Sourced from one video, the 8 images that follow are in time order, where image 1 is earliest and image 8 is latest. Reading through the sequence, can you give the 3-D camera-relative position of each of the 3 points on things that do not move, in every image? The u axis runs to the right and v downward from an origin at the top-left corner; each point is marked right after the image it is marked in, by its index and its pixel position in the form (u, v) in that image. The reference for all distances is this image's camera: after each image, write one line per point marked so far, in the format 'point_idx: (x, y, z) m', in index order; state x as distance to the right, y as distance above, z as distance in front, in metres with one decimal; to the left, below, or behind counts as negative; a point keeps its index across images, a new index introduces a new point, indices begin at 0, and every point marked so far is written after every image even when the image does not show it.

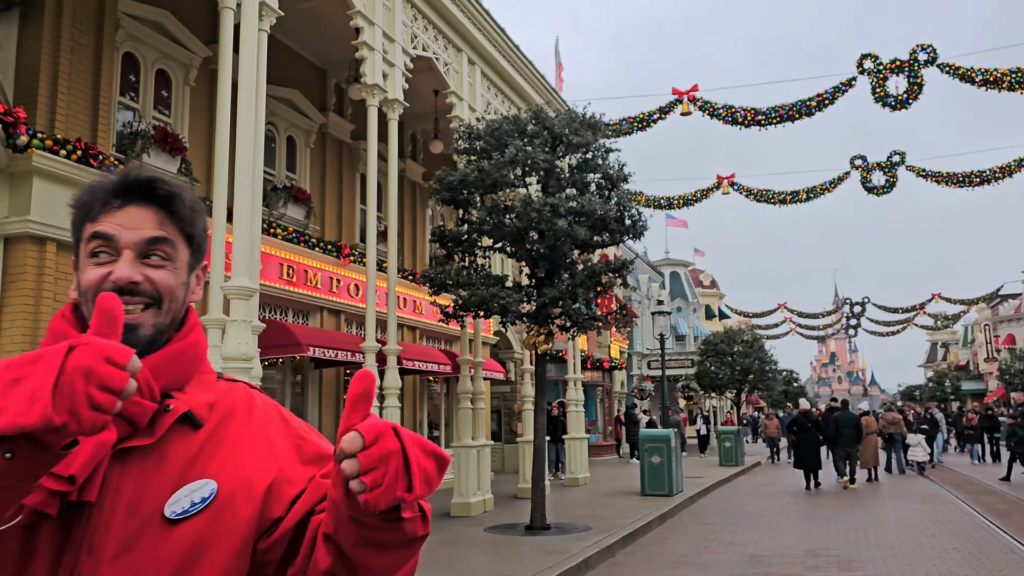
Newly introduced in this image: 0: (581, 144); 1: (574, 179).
0: (+0.8, +1.7, +9.9) m
1: (+0.8, +1.3, +10.0) m
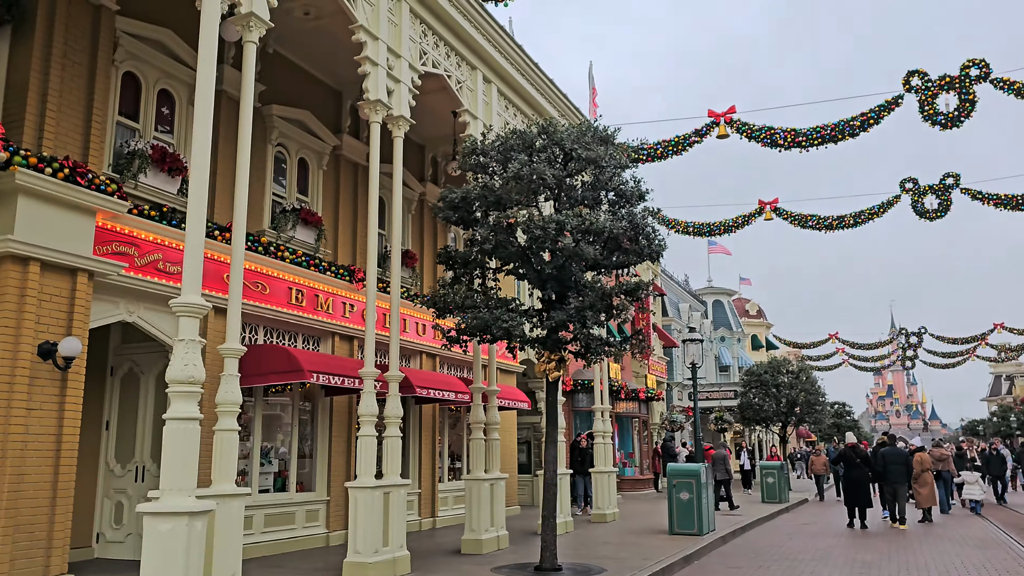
0: (+0.9, +1.5, +9.3) m
1: (+0.8, +1.1, +9.4) m
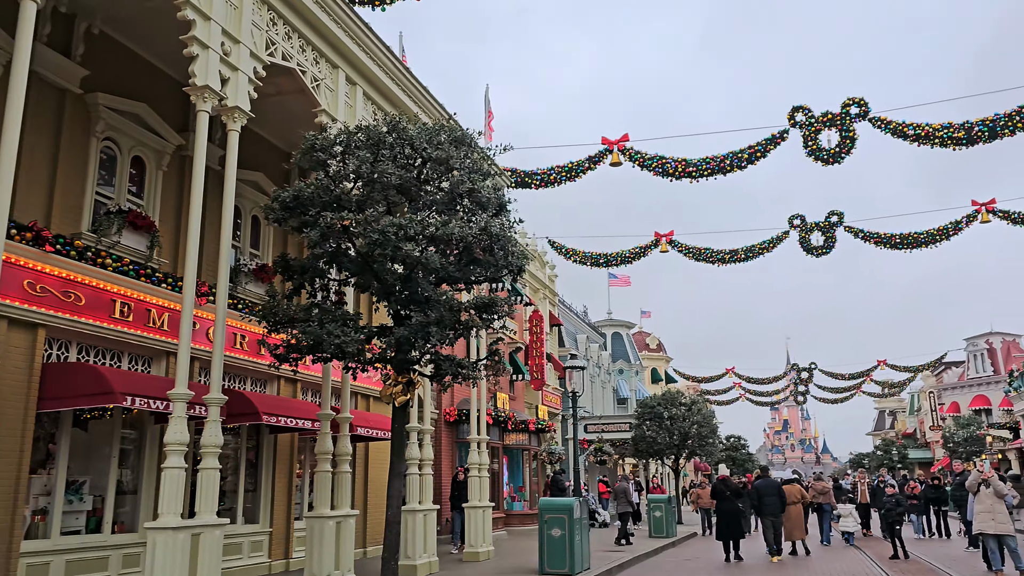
0: (-0.7, +1.3, +8.5) m
1: (-0.8, +0.9, +8.5) m
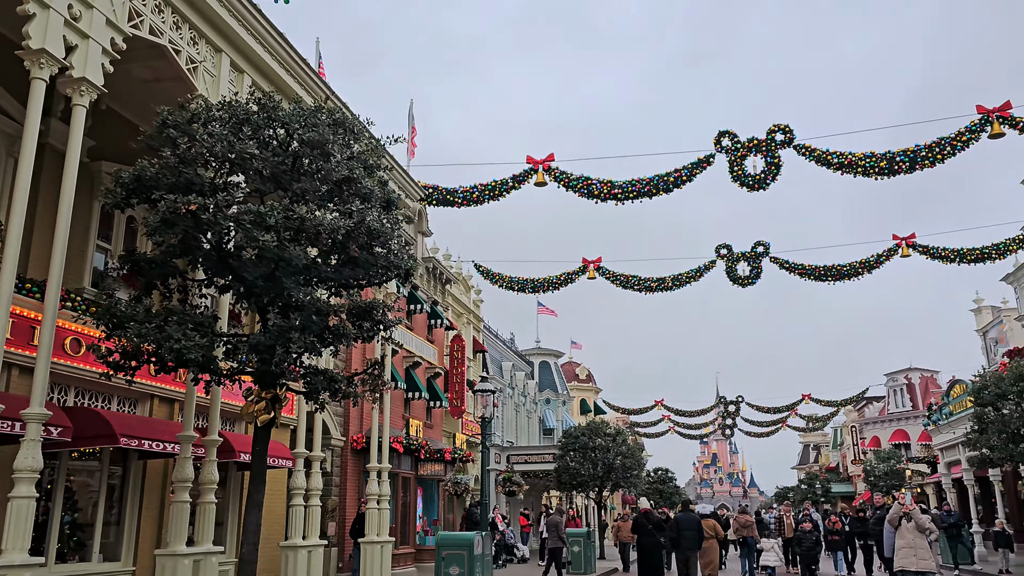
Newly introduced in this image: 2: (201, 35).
0: (-1.8, +1.3, +7.4) m
1: (-1.9, +0.9, +7.5) m
2: (-3.8, +3.1, +10.0) m
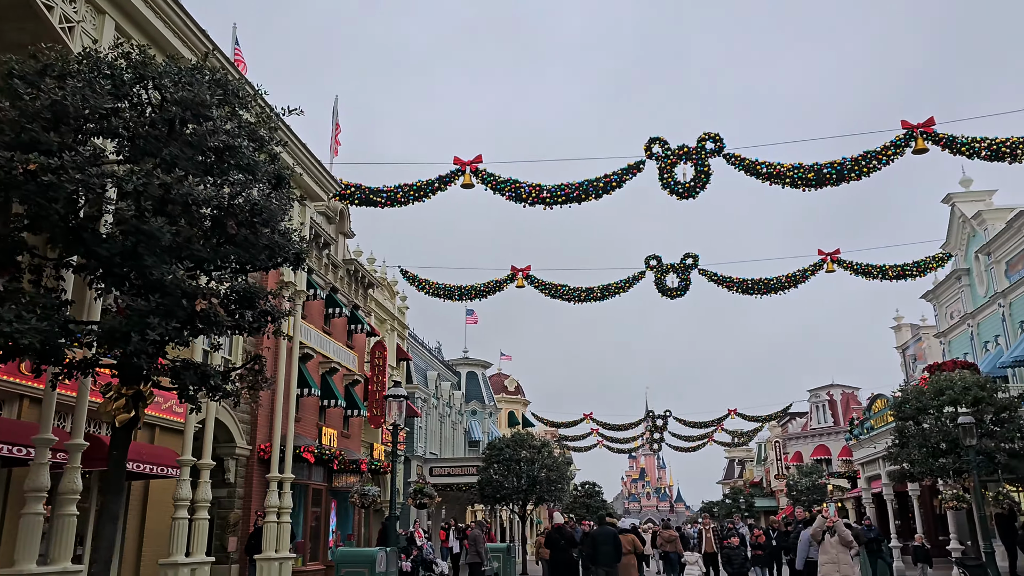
0: (-2.6, +1.5, +6.5) m
1: (-2.6, +1.0, +6.5) m
2: (-4.7, +3.3, +8.9) m
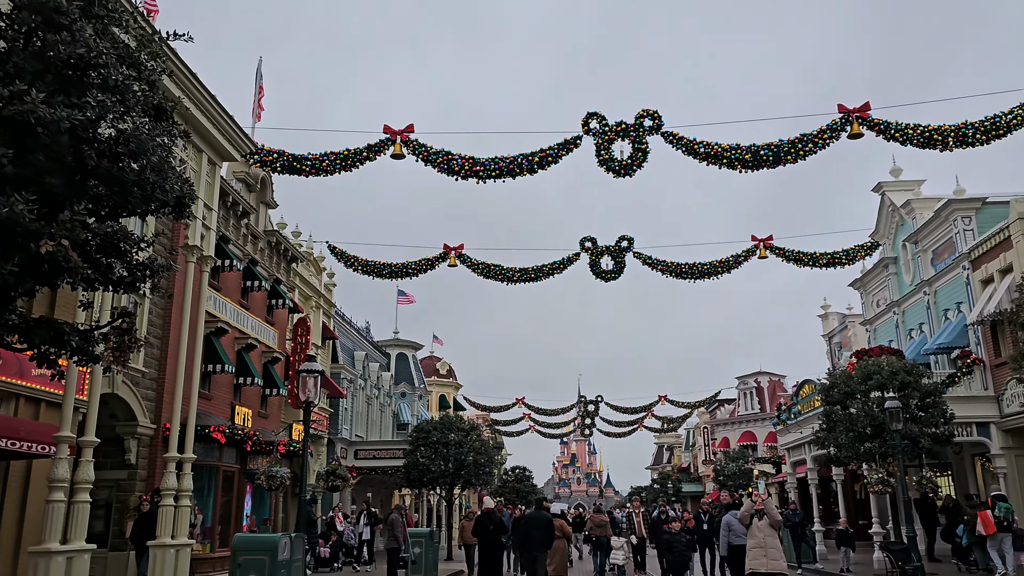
0: (-3.1, +1.8, +5.5) m
1: (-3.2, +1.4, +5.5) m
2: (-5.4, +3.7, +7.7) m
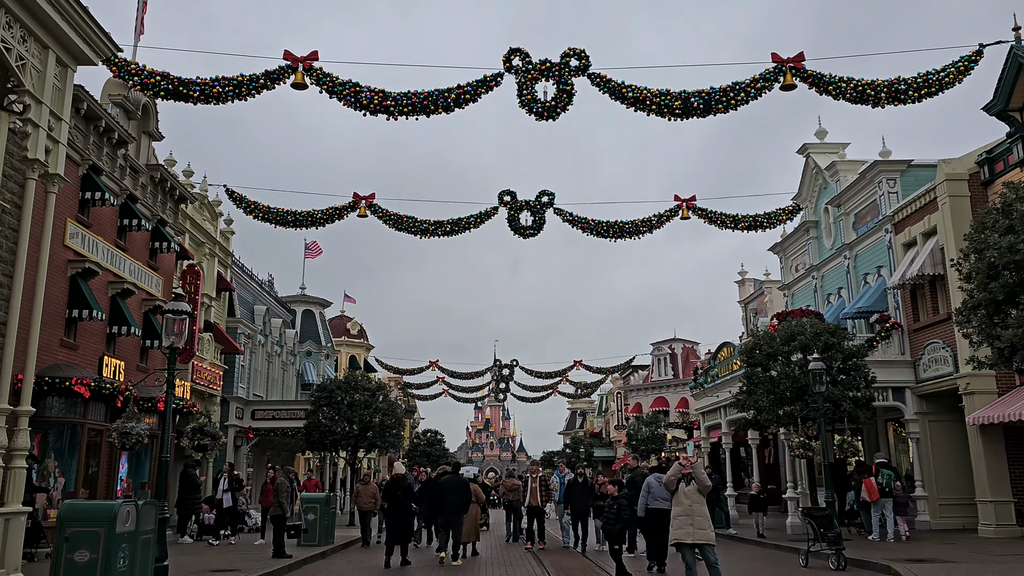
0: (-3.7, +2.5, +3.6) m
1: (-3.8, +2.1, +3.6) m
2: (-6.1, +4.5, +5.5) m
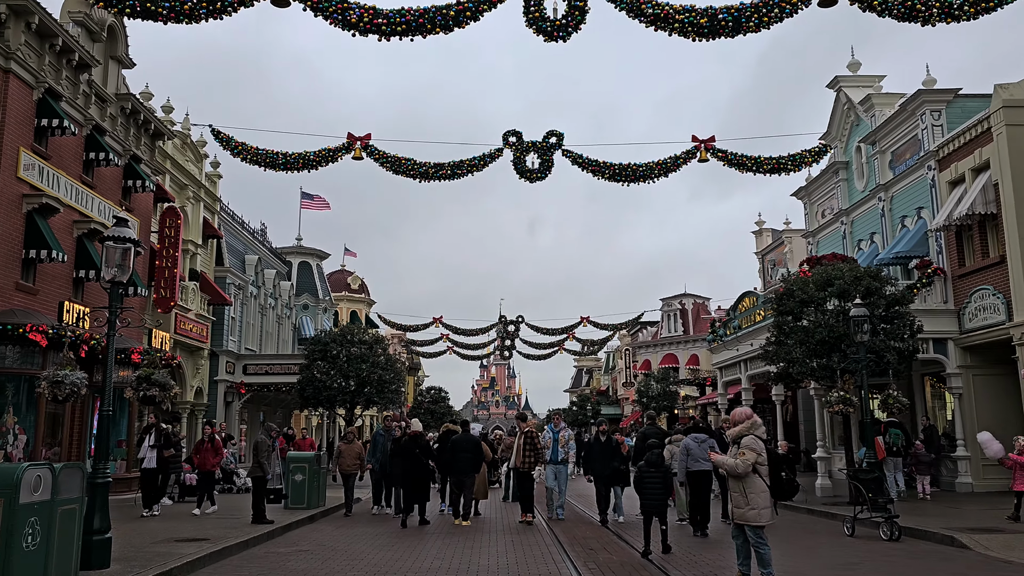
0: (-3.6, +3.0, +1.8) m
1: (-3.7, +2.6, +1.8) m
2: (-6.1, +5.1, +3.6) m
